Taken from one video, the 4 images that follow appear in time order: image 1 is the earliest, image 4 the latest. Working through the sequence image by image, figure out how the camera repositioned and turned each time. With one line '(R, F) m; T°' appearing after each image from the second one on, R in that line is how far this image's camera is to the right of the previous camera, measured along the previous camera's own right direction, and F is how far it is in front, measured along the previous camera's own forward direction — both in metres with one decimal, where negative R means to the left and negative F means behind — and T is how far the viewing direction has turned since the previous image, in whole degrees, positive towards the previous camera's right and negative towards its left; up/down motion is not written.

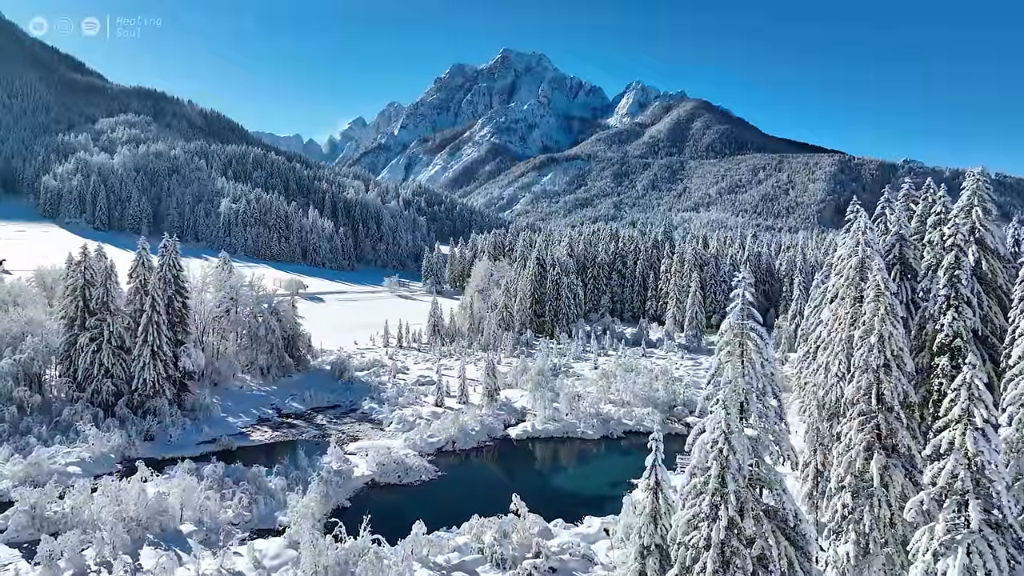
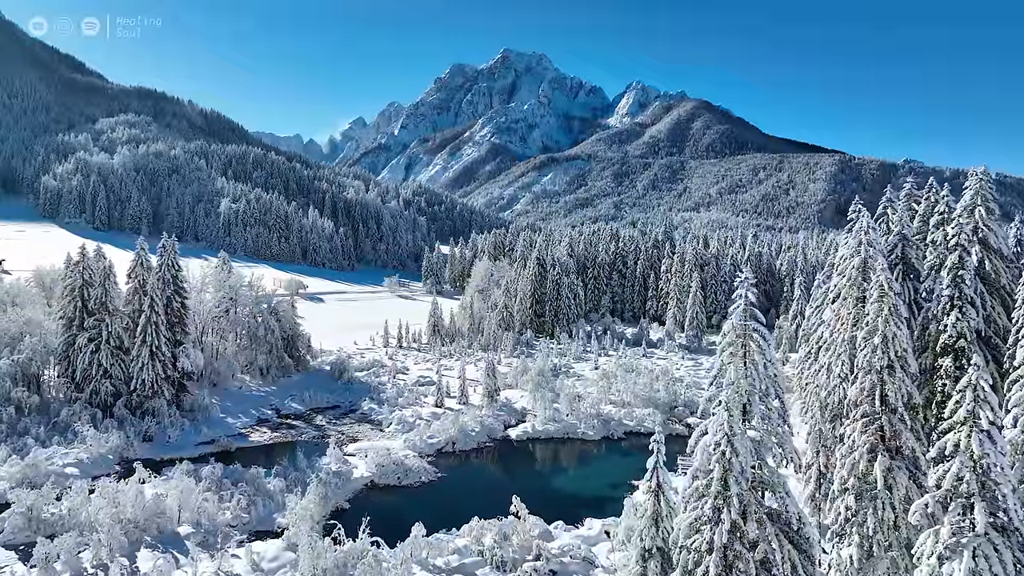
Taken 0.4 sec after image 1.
(0.0, +0.2) m; 0°
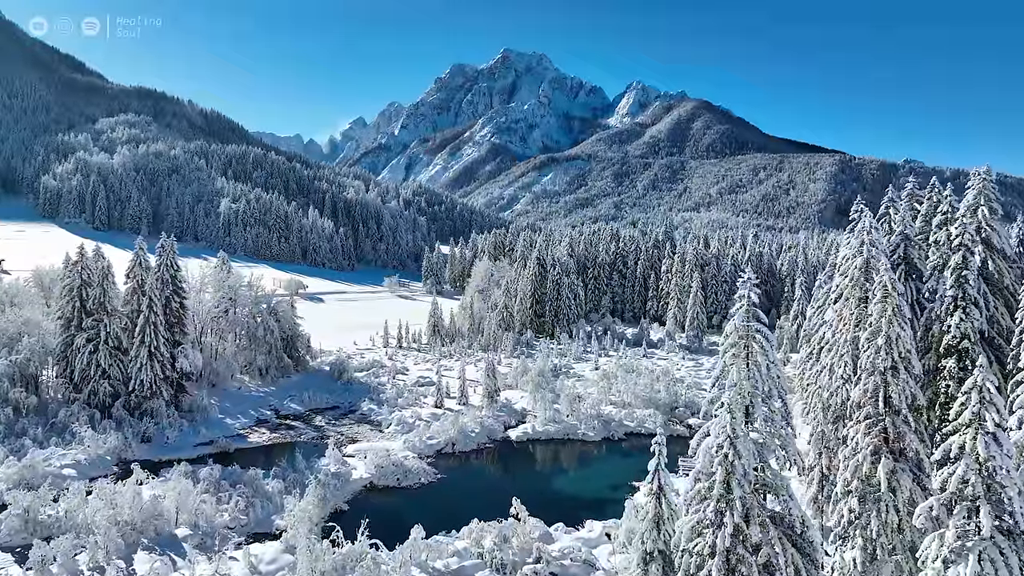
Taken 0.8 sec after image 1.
(0.0, +0.2) m; 0°
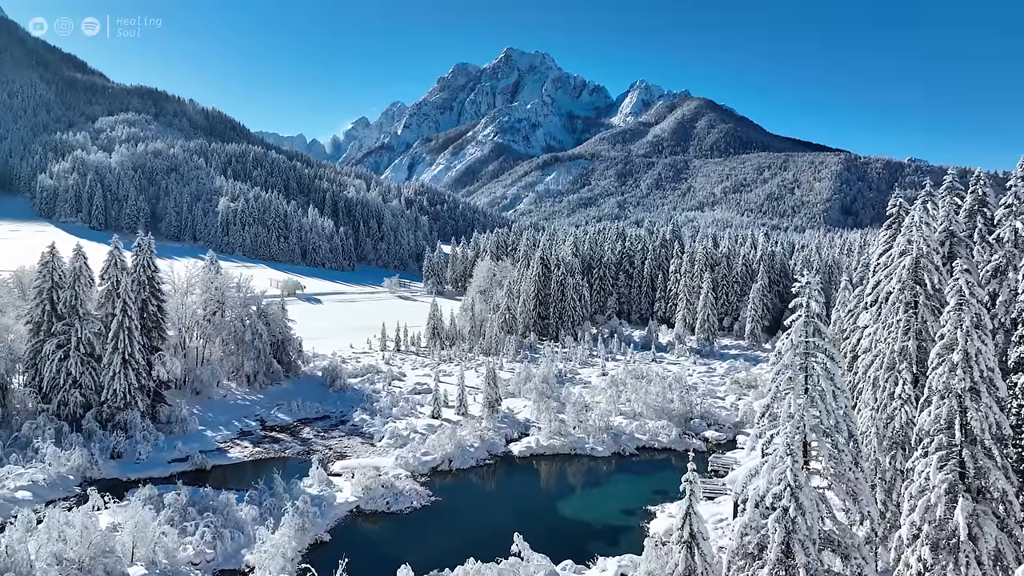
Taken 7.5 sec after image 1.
(+0.1, +2.9) m; 0°
